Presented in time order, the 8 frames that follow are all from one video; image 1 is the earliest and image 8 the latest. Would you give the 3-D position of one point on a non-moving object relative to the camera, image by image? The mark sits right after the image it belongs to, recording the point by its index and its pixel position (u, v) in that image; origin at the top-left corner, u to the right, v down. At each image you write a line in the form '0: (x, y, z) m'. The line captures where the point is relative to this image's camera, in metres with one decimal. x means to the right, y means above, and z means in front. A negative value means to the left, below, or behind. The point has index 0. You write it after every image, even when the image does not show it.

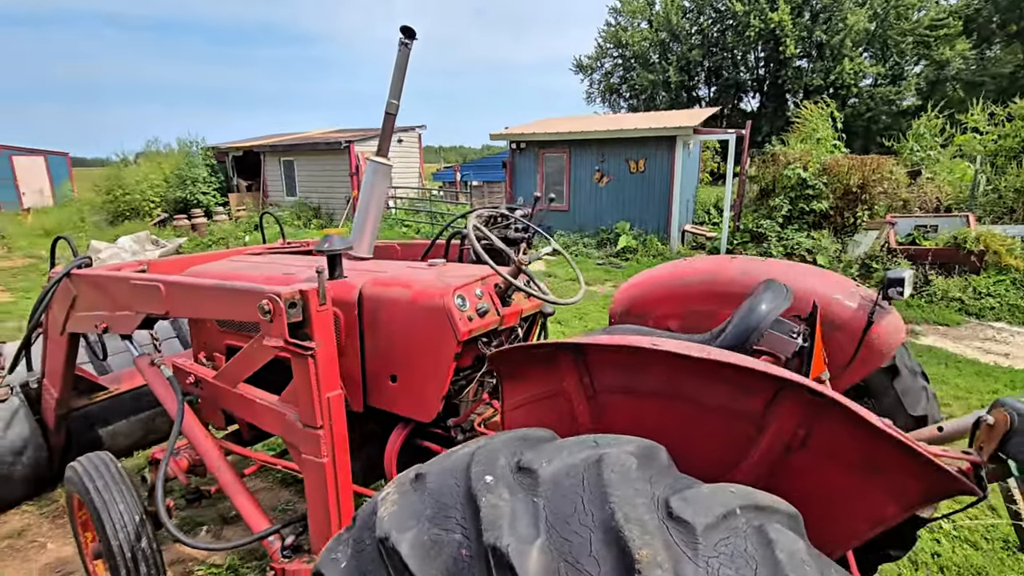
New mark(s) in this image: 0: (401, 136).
0: (-3.5, +4.8, +16.0) m
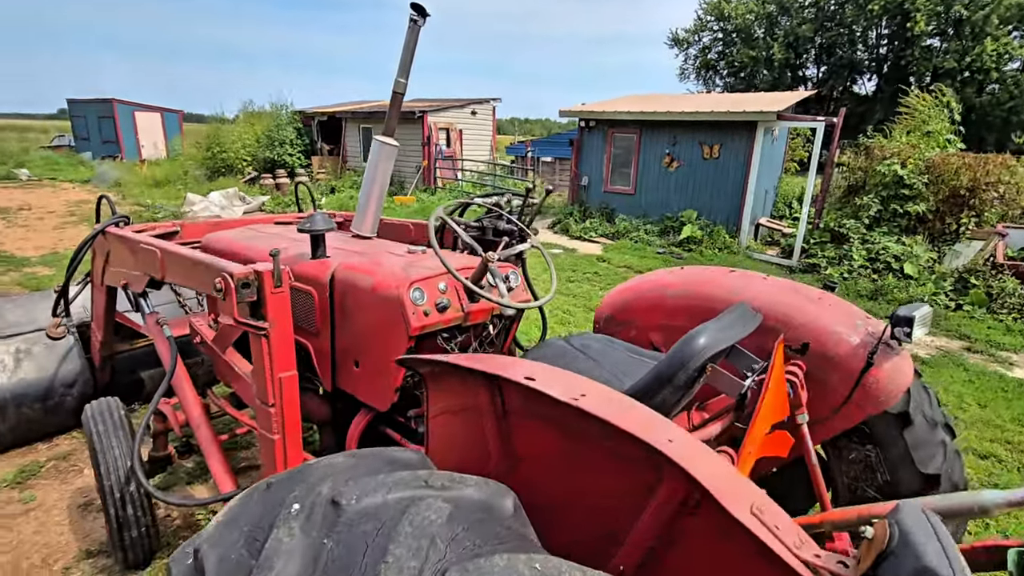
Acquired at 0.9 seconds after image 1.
0: (-1.2, +5.7, +16.0) m
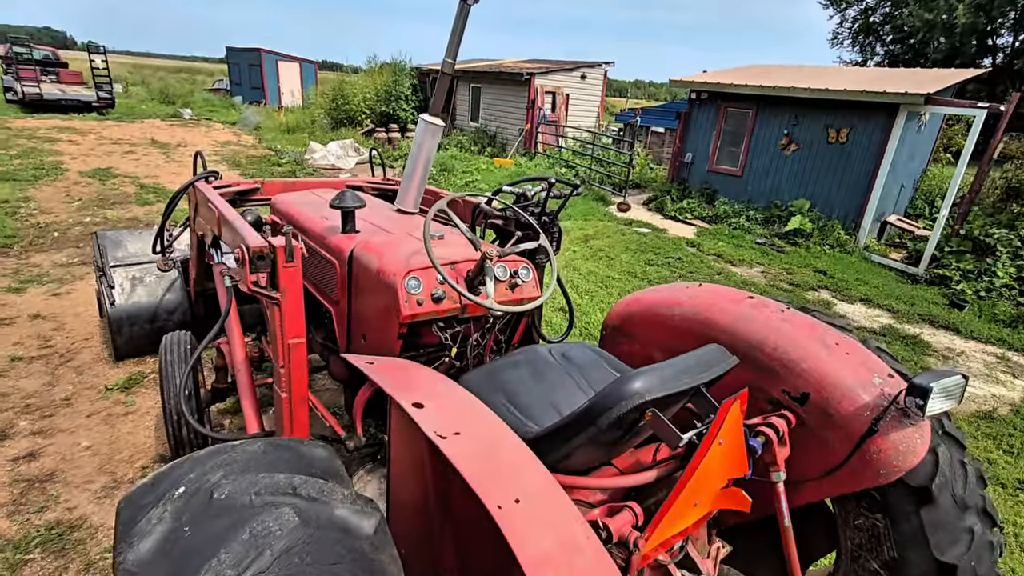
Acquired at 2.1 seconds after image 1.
0: (+2.3, +6.6, +15.4) m
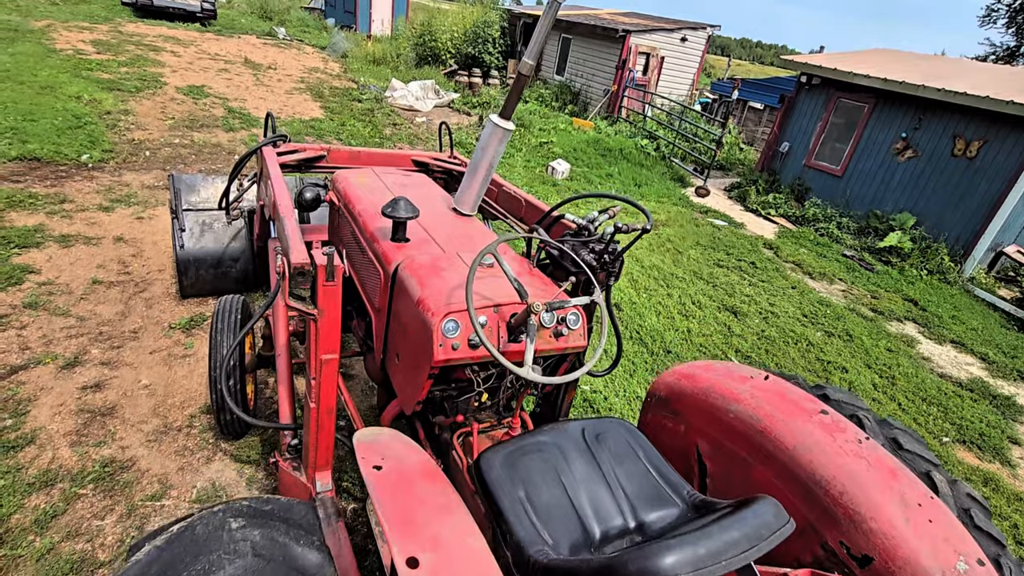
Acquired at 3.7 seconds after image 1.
0: (+5.0, +7.1, +14.2) m
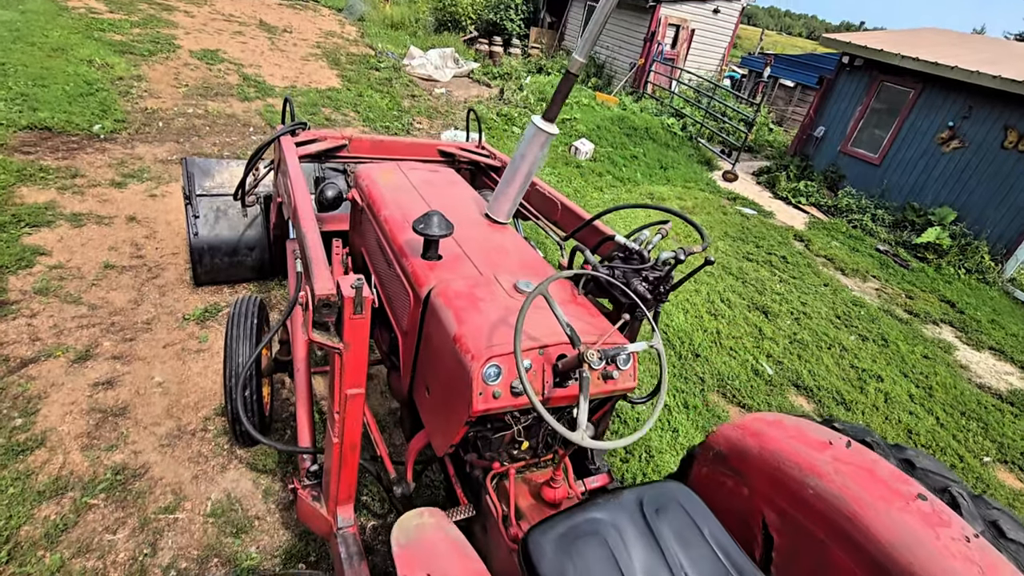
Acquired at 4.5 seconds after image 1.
0: (+5.6, +7.5, +13.5) m
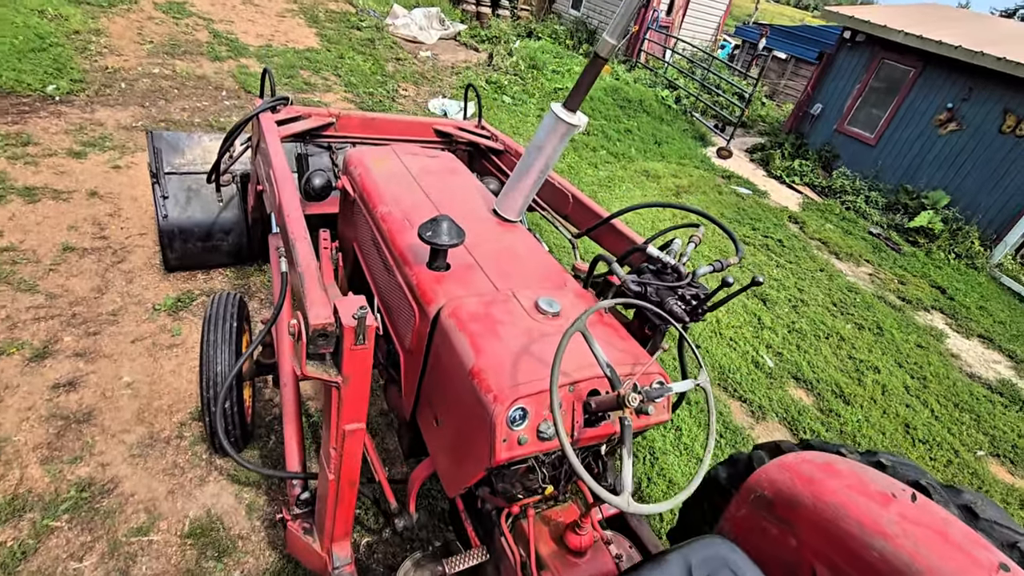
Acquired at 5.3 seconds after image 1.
0: (+5.3, +8.1, +13.0) m
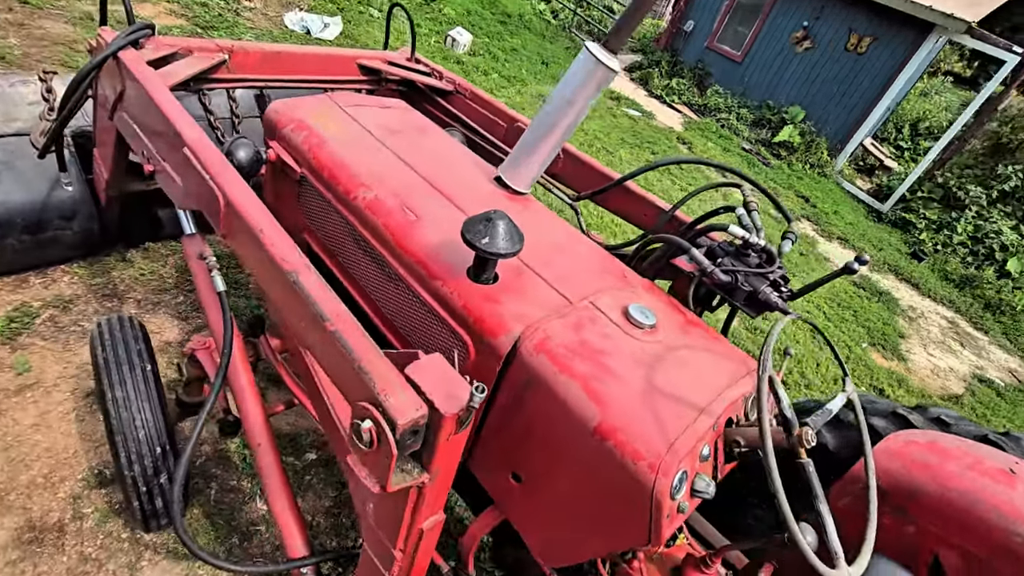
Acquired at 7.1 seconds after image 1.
0: (+1.7, +10.1, +12.2) m
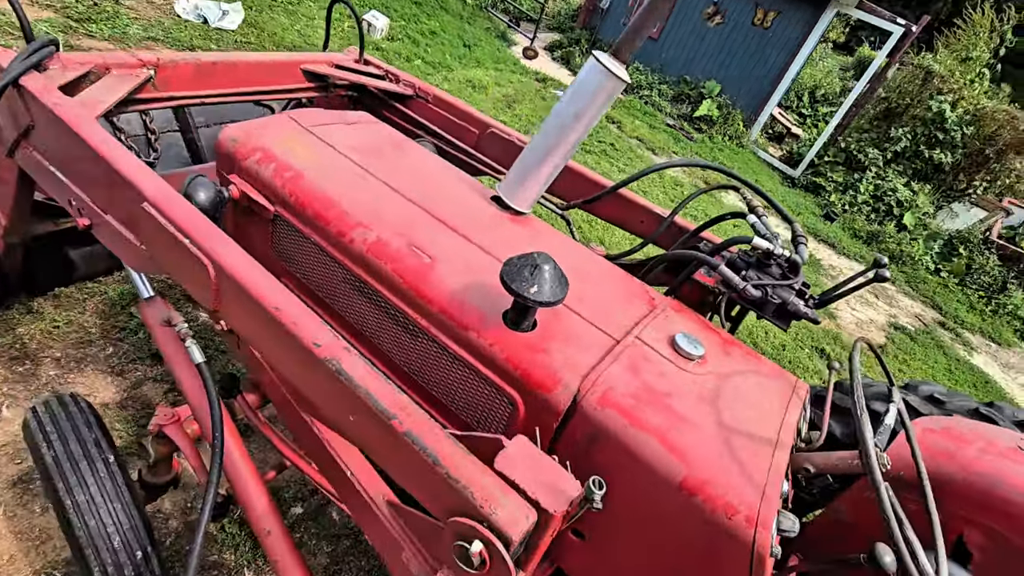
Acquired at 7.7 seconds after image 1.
0: (-0.8, +10.4, +11.7) m
